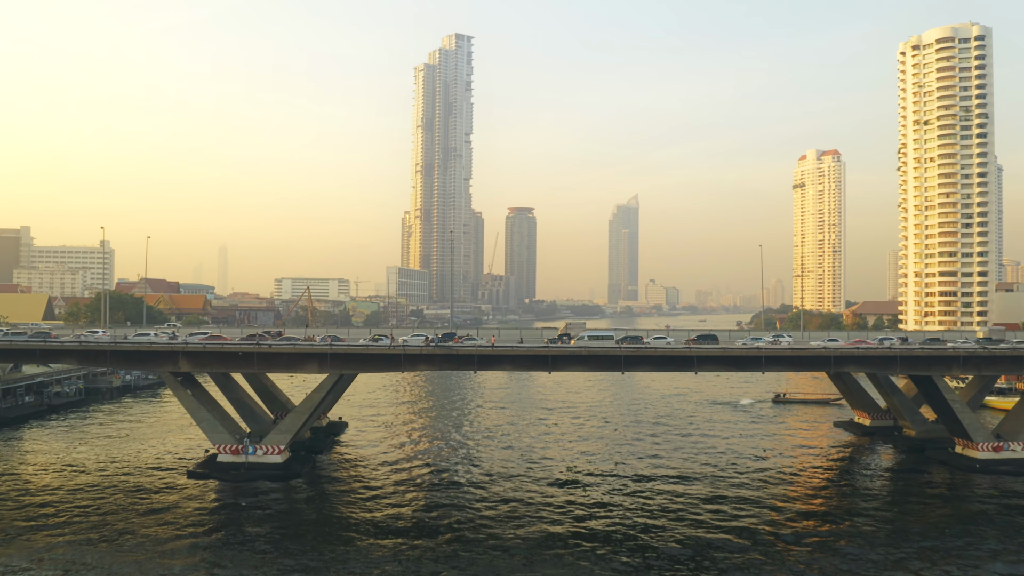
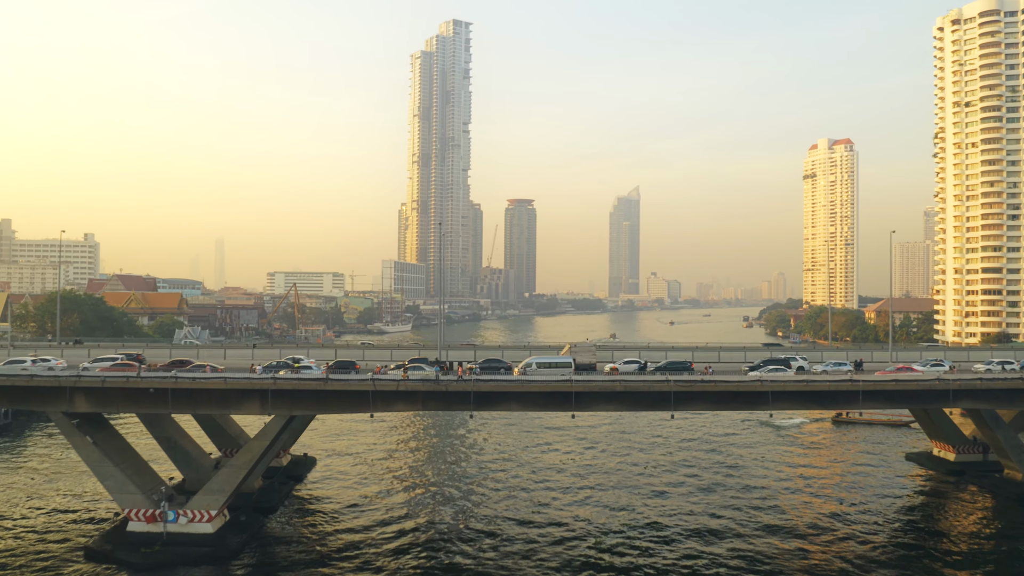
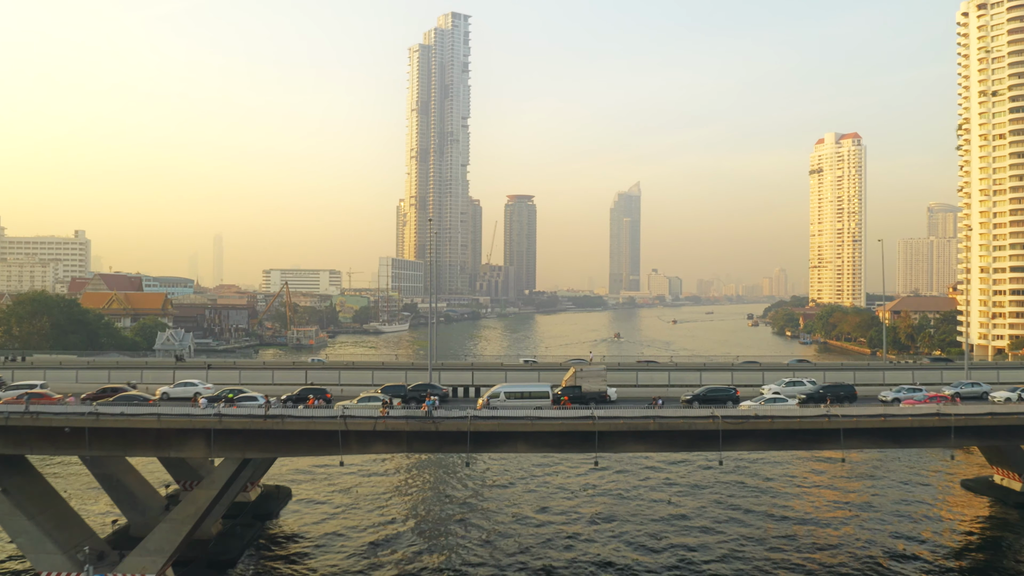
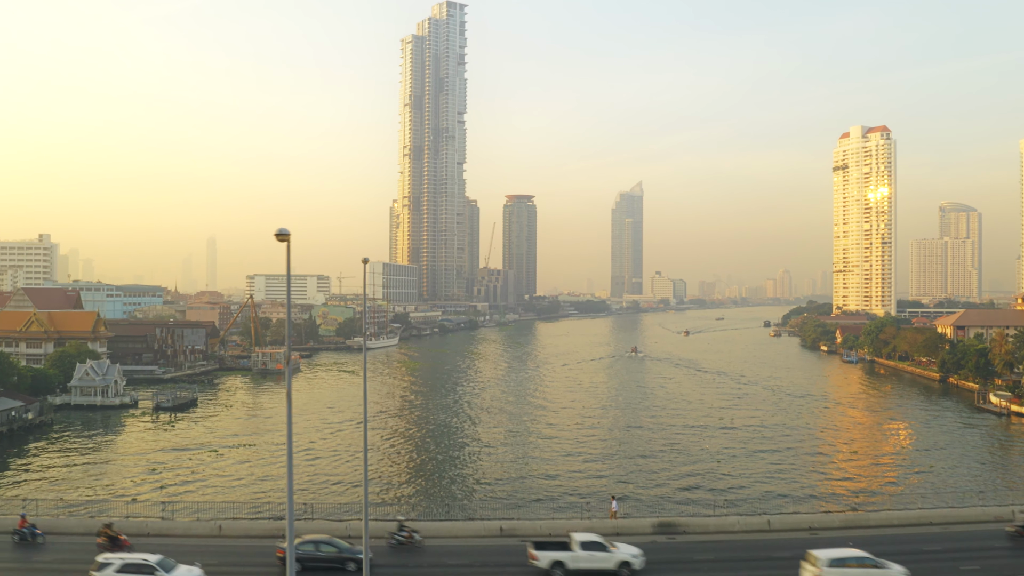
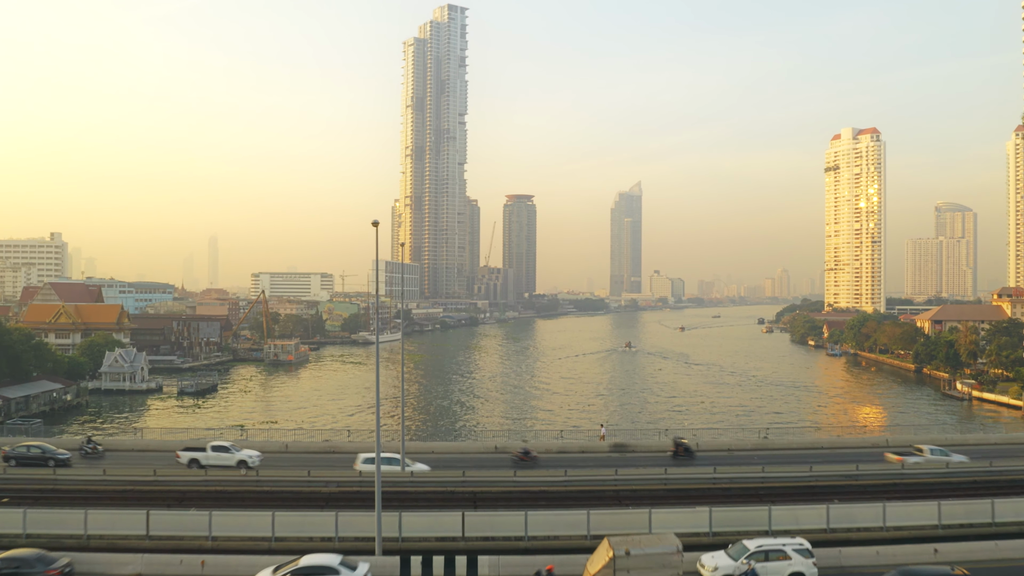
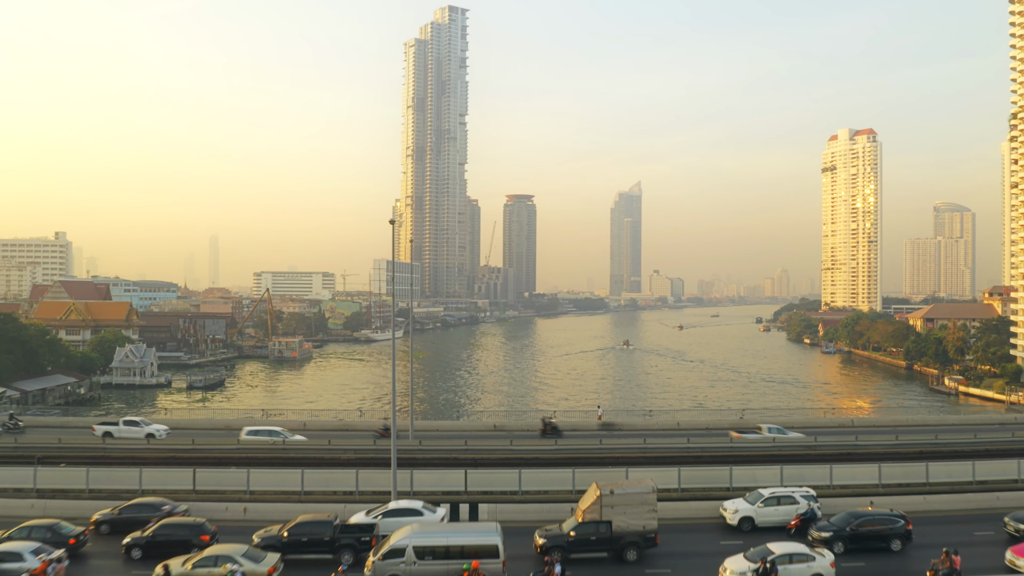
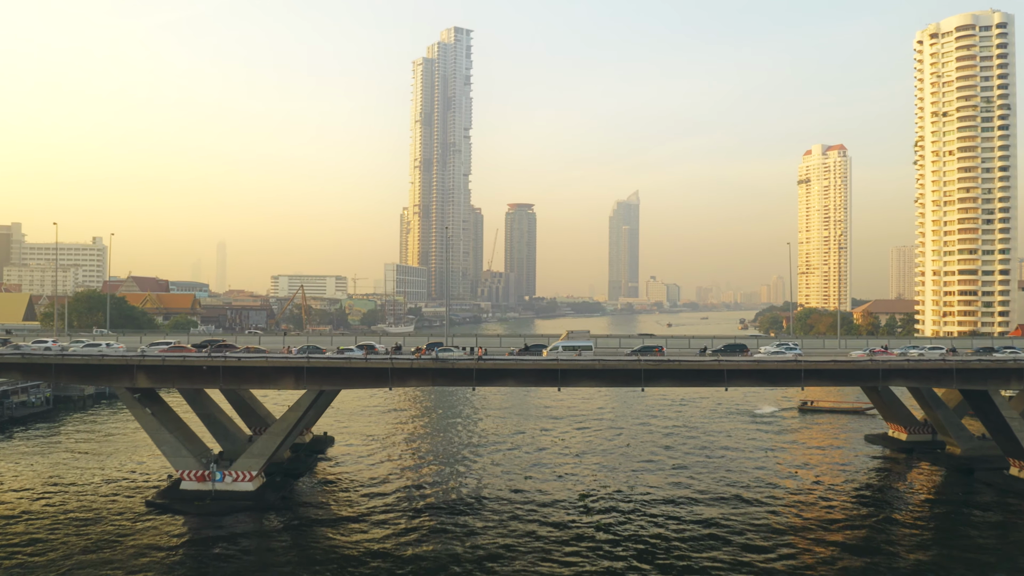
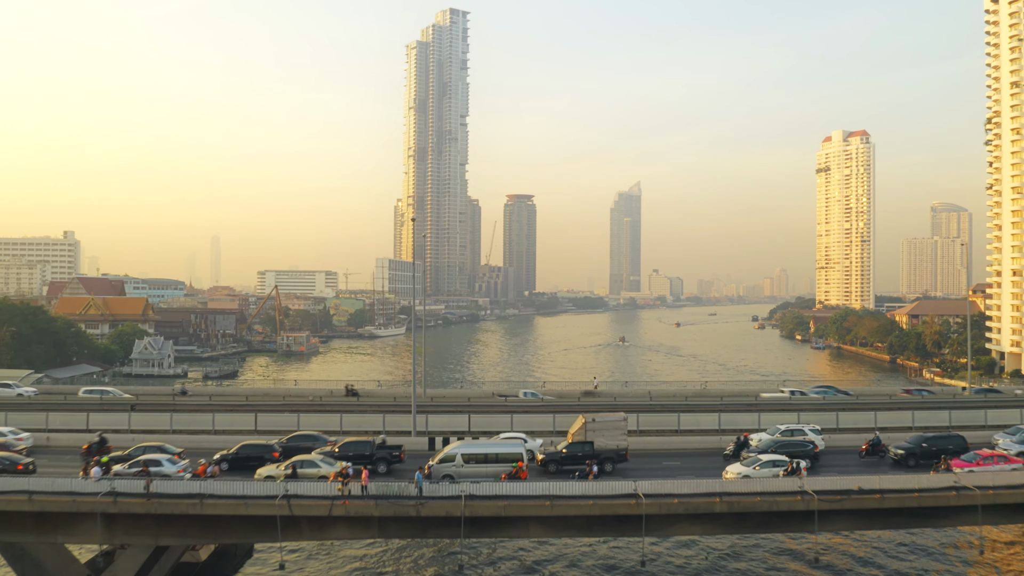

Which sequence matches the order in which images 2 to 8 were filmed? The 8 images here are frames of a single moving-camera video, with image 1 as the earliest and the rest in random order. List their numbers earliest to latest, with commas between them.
7, 2, 3, 8, 6, 5, 4
